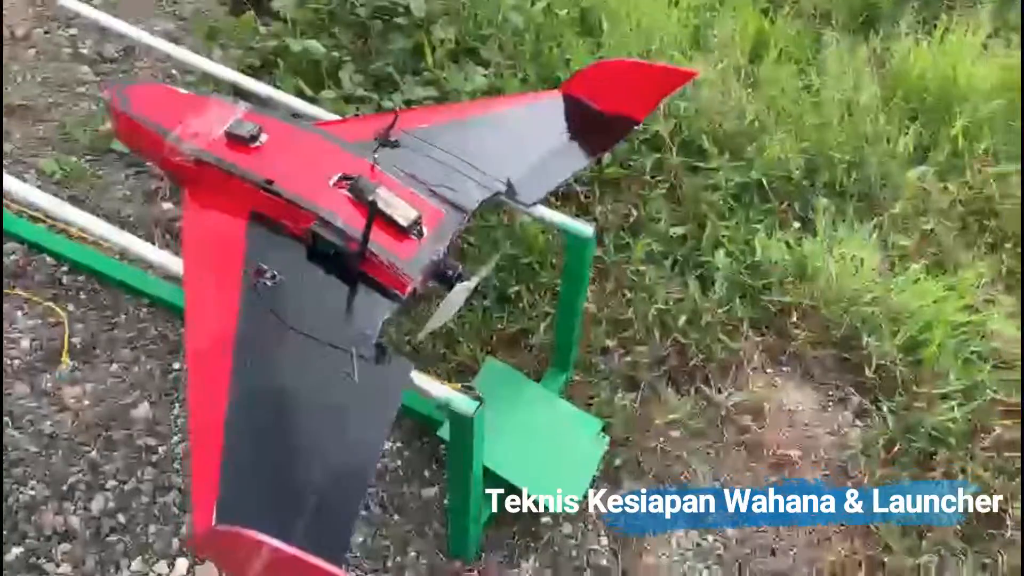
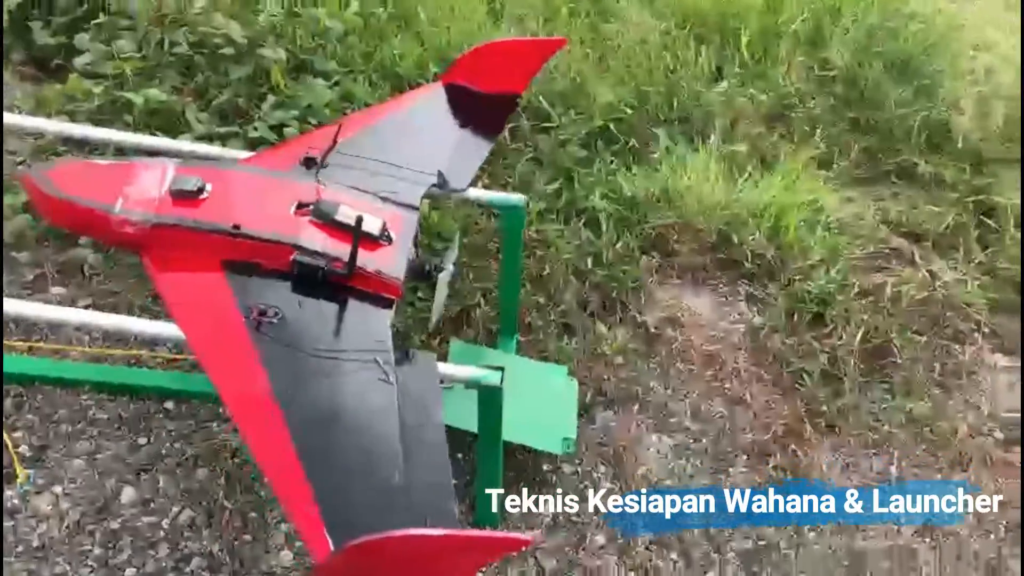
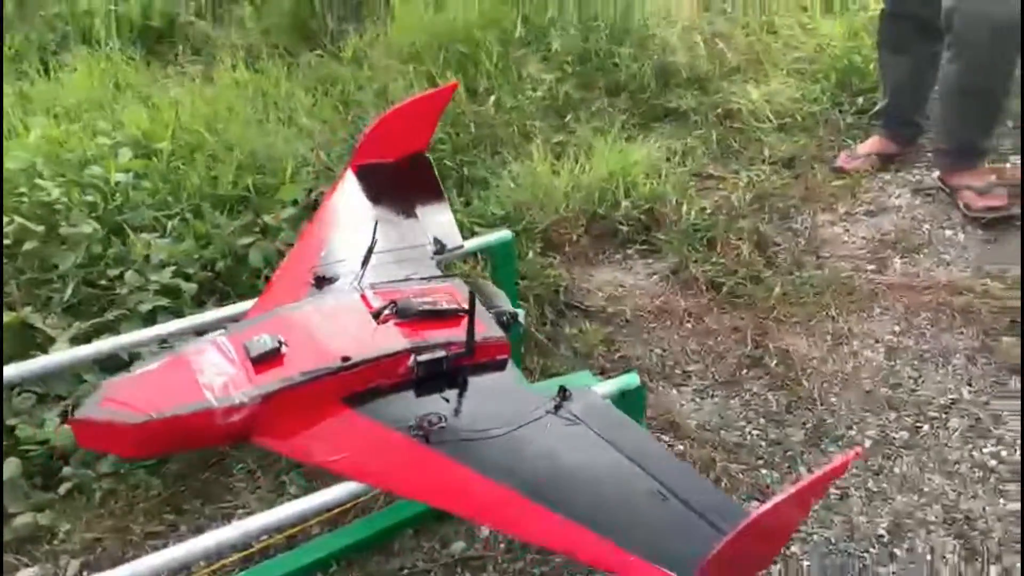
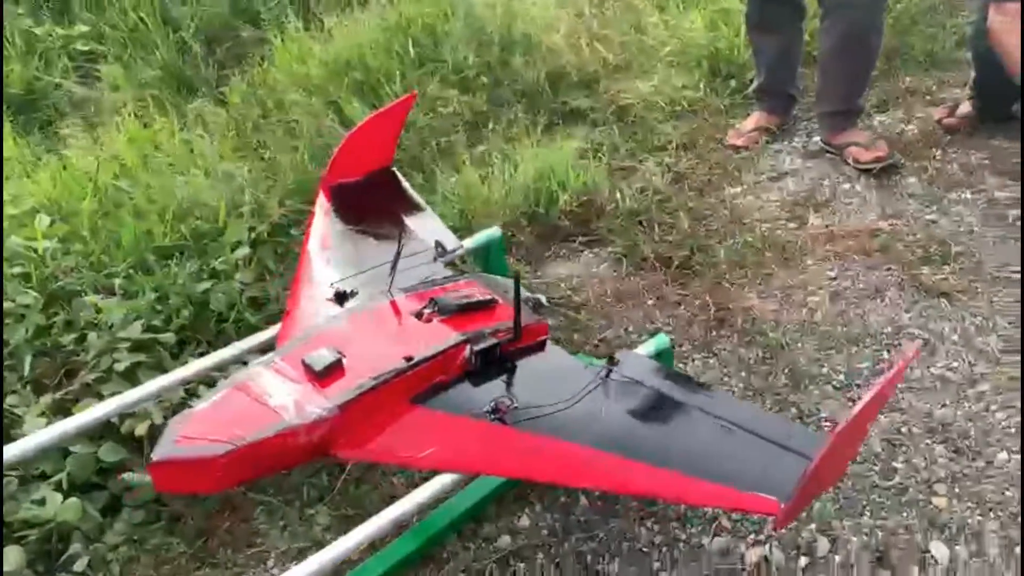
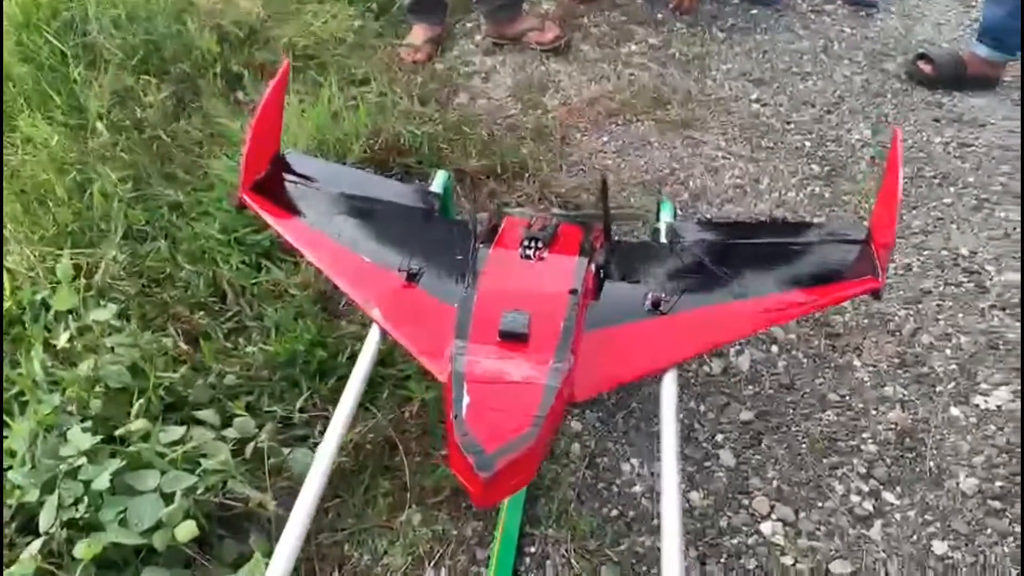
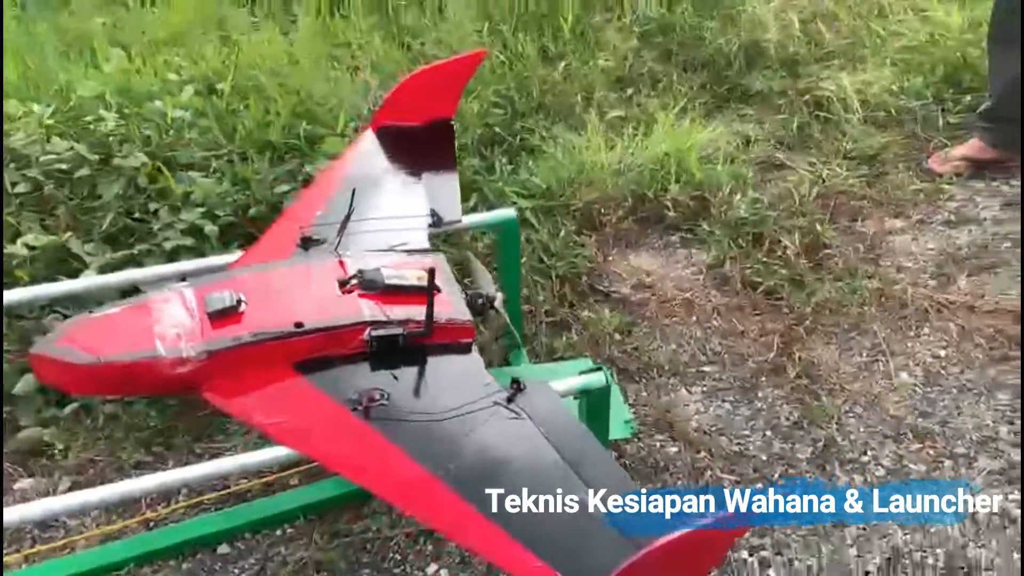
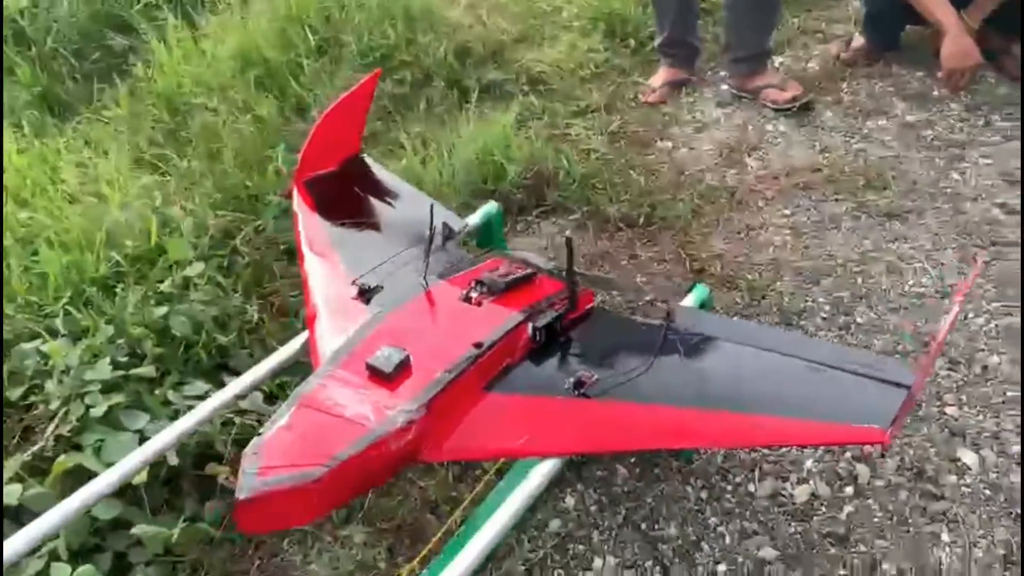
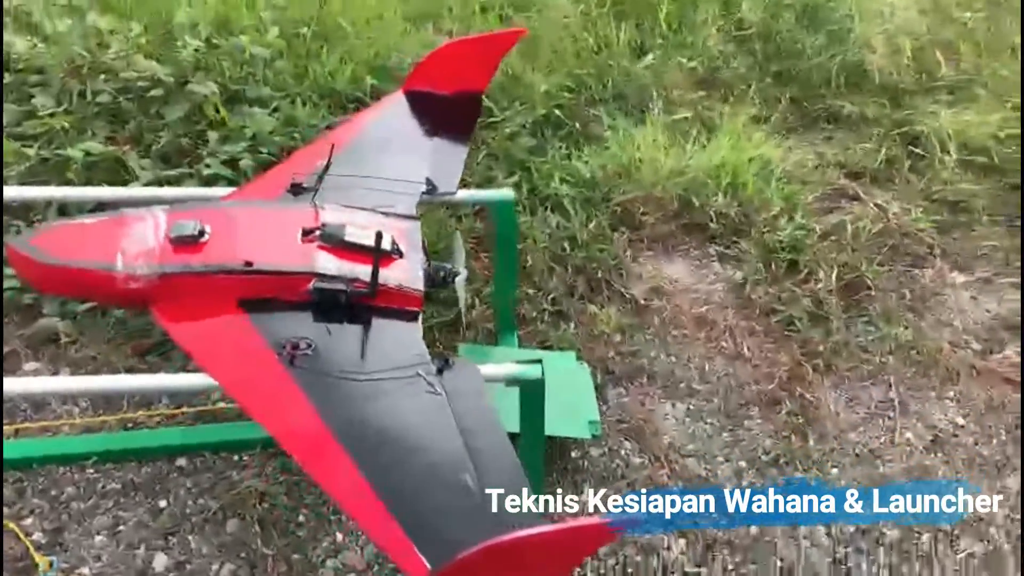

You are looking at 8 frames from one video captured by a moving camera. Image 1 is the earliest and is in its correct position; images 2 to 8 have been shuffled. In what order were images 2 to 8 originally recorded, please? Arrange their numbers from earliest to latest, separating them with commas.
2, 8, 6, 3, 4, 7, 5
